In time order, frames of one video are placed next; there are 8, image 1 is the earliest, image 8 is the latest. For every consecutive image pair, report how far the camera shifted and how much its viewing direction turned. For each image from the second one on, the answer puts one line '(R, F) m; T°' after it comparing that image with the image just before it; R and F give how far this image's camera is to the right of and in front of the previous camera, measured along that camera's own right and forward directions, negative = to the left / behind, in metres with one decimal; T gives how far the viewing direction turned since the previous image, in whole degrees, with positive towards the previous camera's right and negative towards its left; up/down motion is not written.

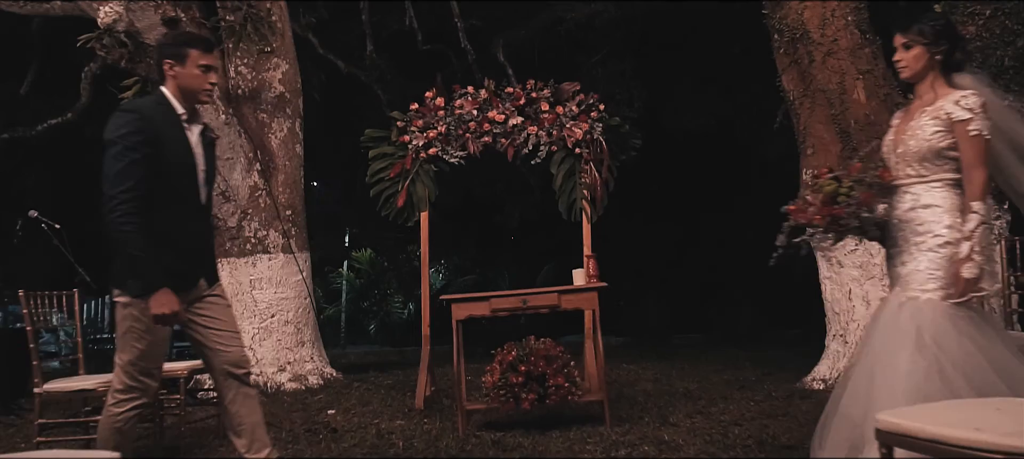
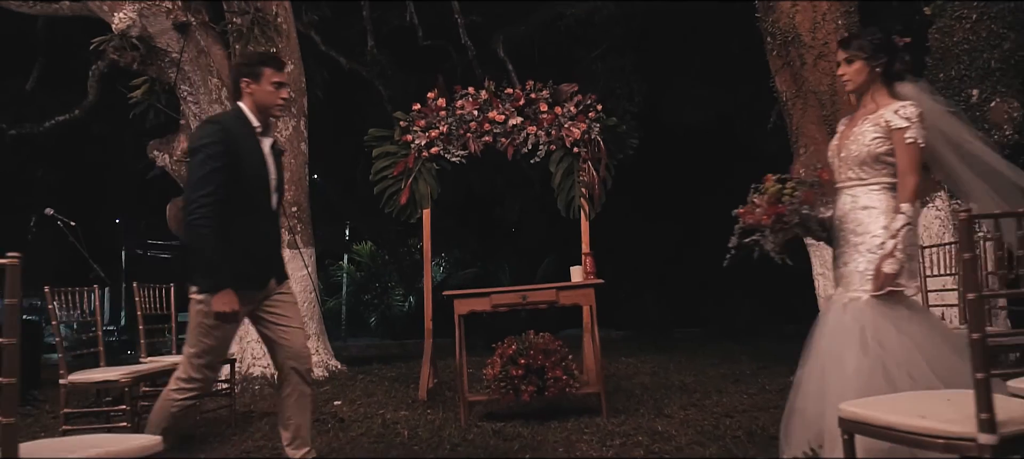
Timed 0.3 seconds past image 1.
(0.0, -0.2) m; 0°
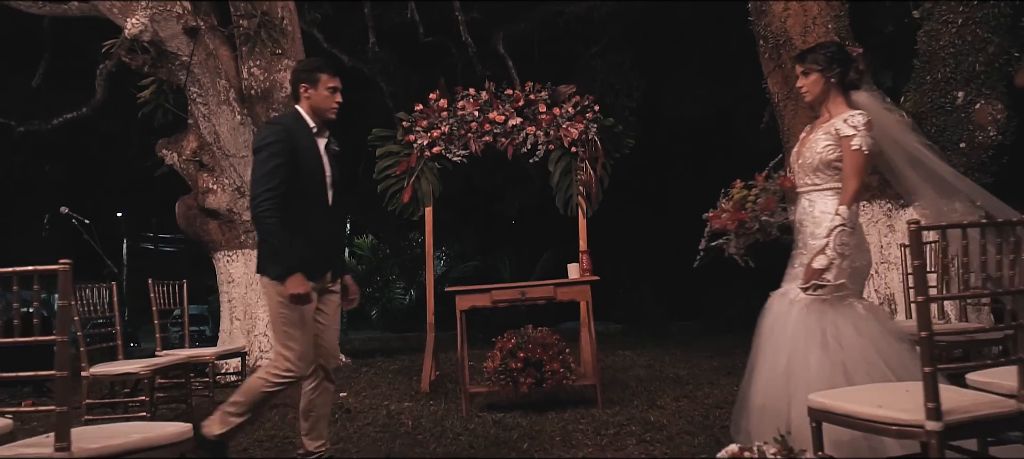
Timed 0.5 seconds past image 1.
(0.0, -0.2) m; 0°
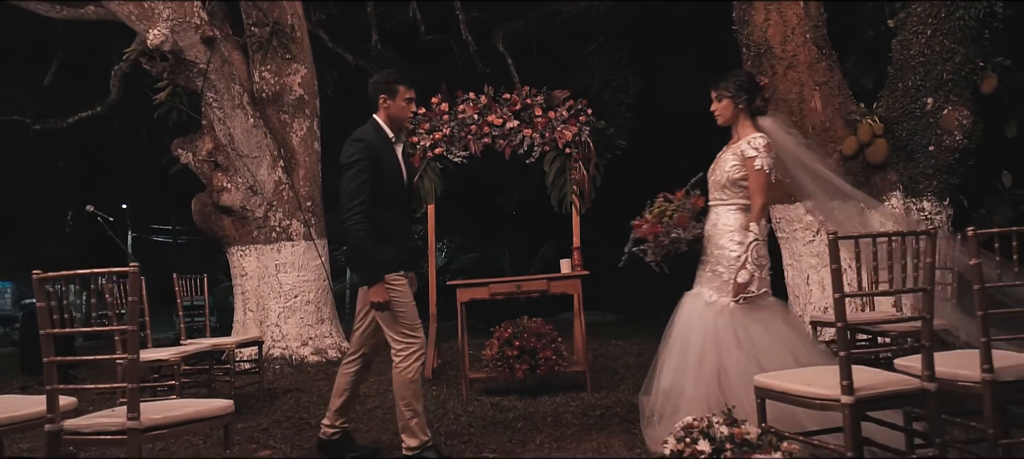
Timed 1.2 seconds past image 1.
(0.0, -0.4) m; 0°
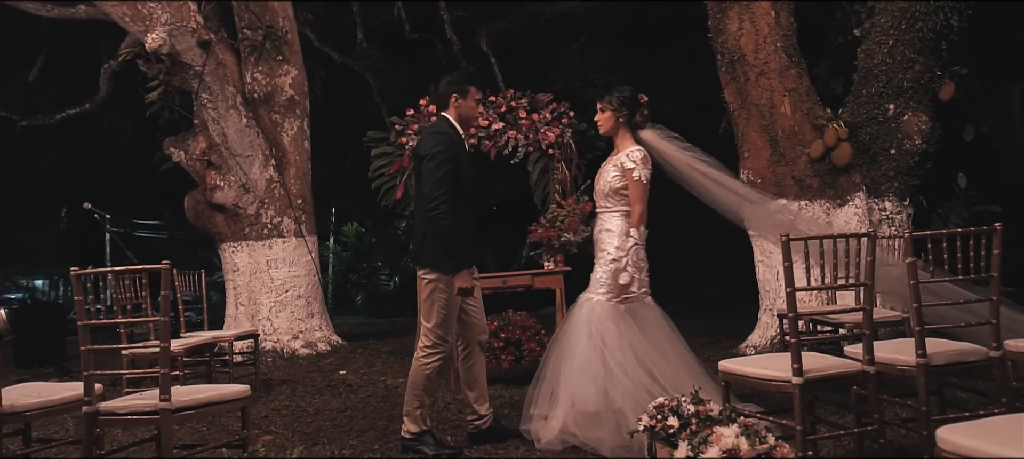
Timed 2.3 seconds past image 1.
(0.0, -0.3) m; +2°
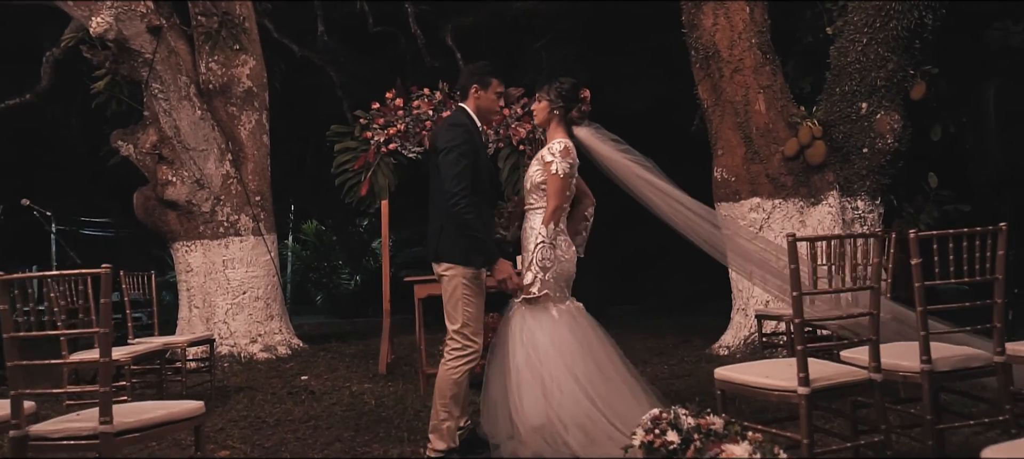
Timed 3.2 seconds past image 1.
(-0.1, +0.2) m; +3°
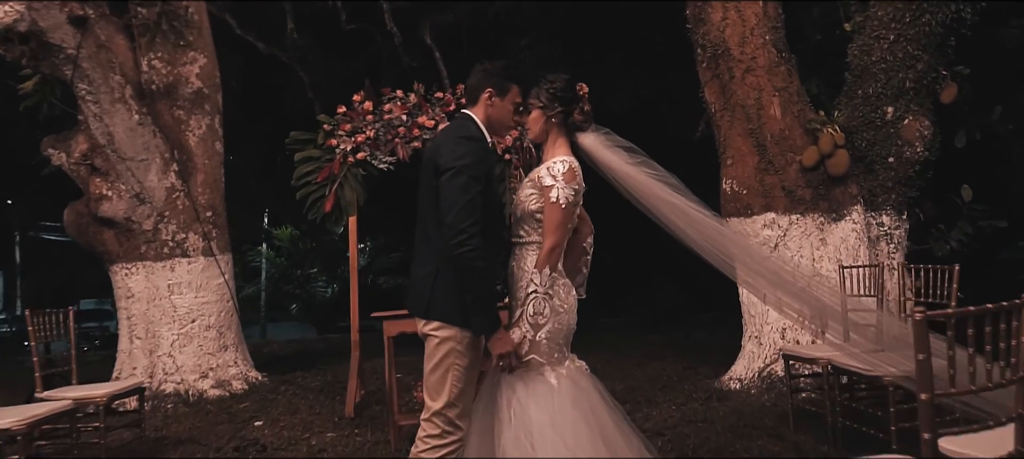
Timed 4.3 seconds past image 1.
(0.0, +0.8) m; +2°
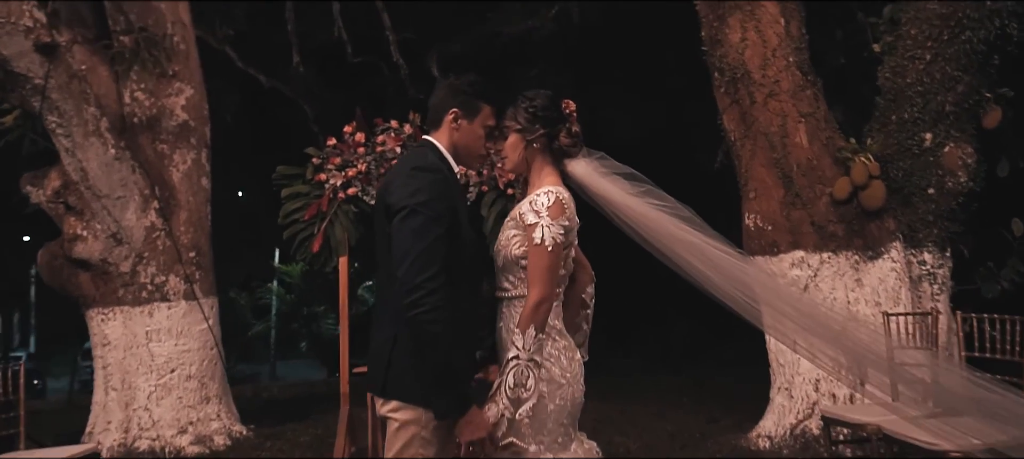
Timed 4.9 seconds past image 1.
(+0.1, +0.5) m; -1°
